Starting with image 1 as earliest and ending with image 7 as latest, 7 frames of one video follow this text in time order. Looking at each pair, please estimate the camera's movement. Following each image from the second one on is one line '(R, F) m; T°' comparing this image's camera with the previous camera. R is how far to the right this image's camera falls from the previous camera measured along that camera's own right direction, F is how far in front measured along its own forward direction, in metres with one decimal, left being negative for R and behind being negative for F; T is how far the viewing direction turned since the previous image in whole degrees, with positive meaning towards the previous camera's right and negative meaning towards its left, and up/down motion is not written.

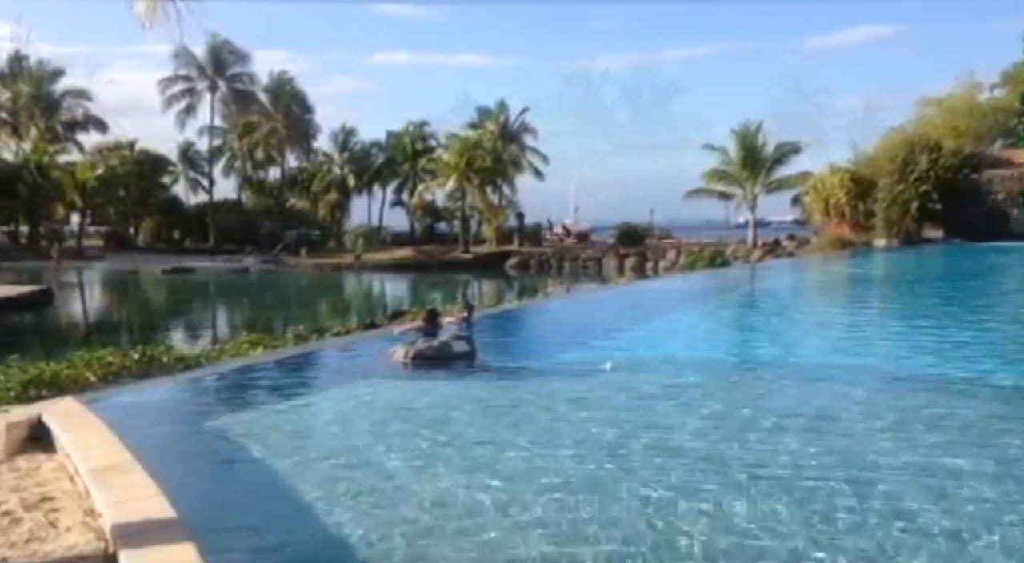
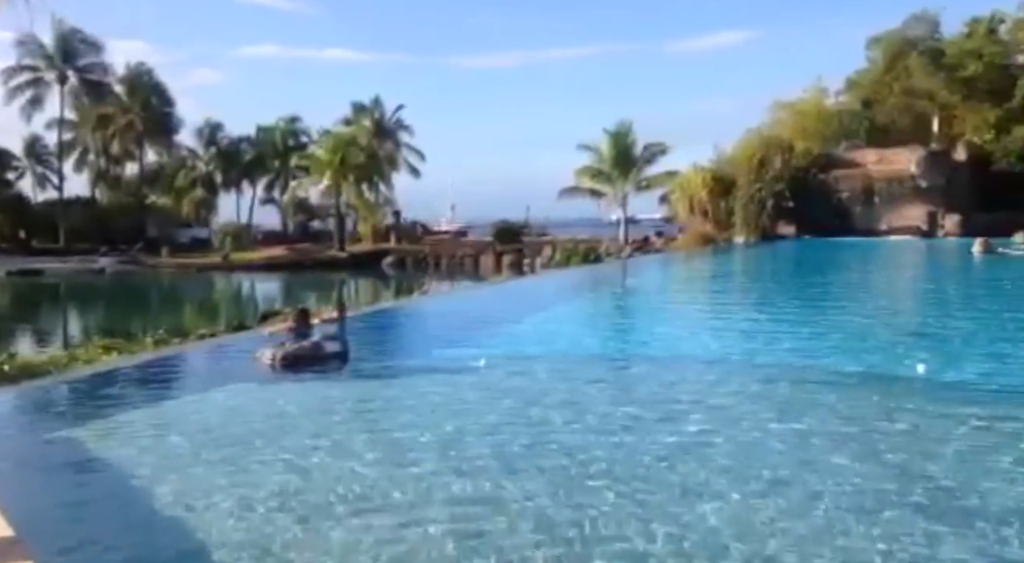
(-0.2, +0.8) m; +7°
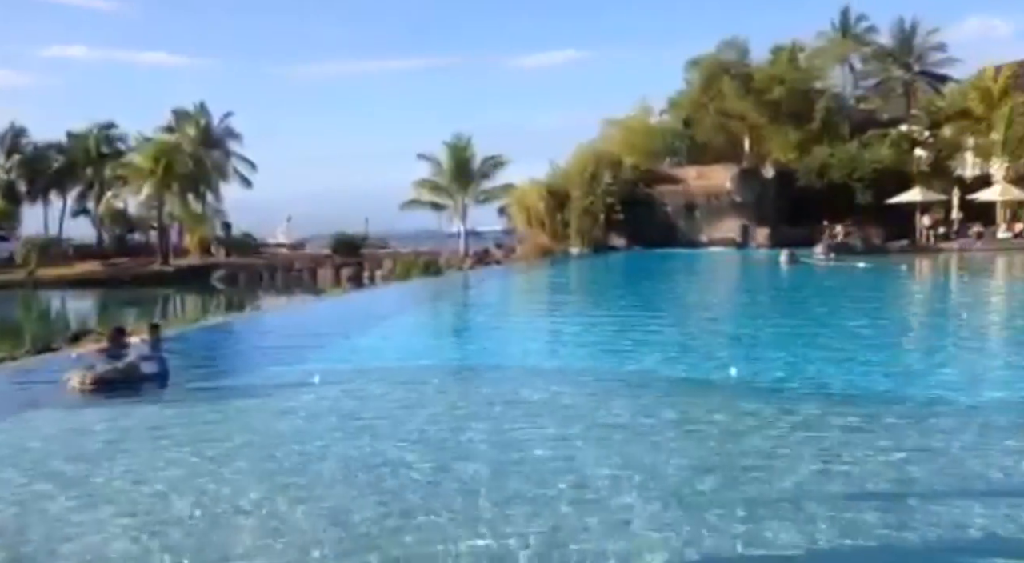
(+0.1, -0.4) m; +9°
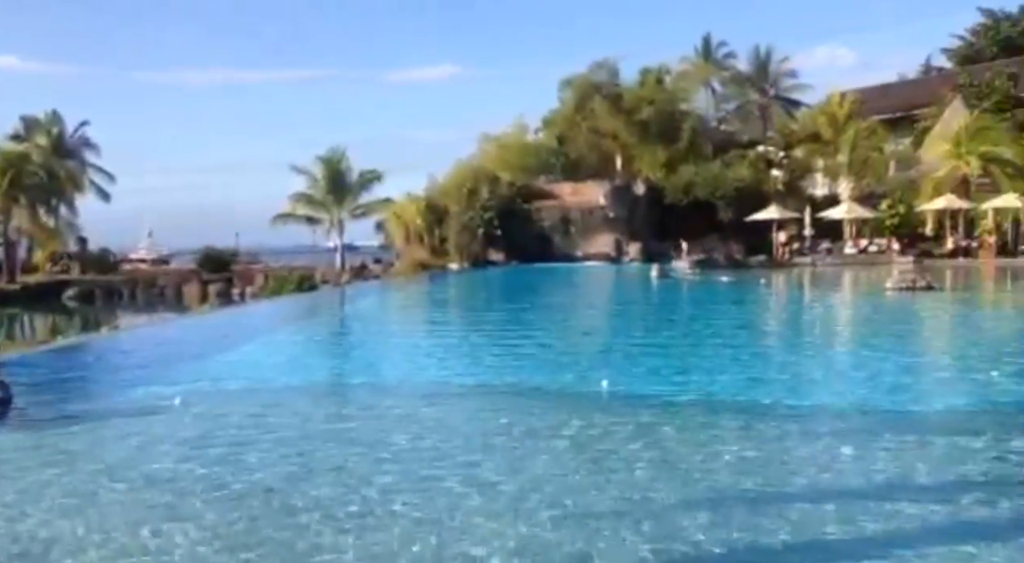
(0.0, -0.2) m; +7°
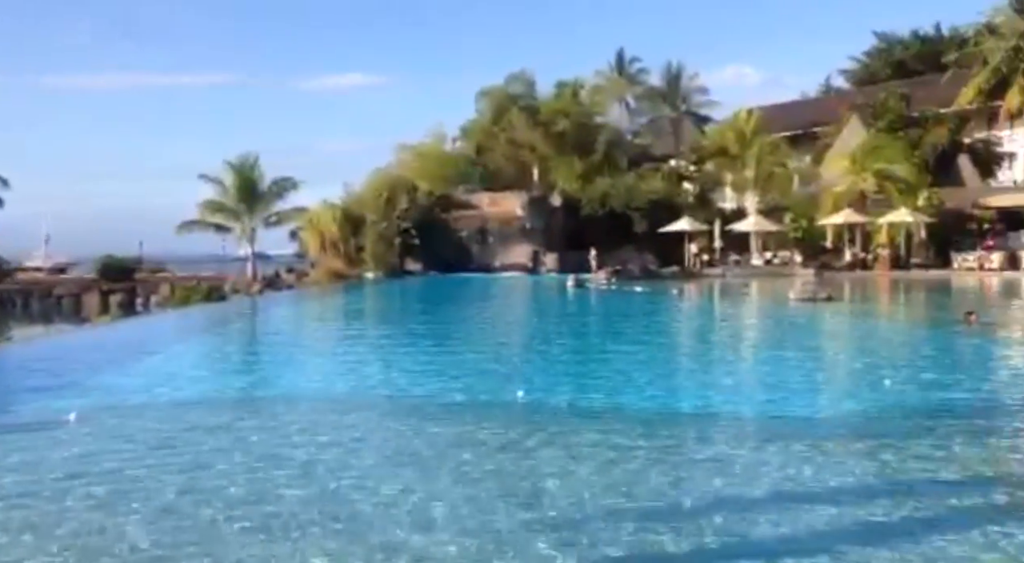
(0.0, -0.2) m; +5°
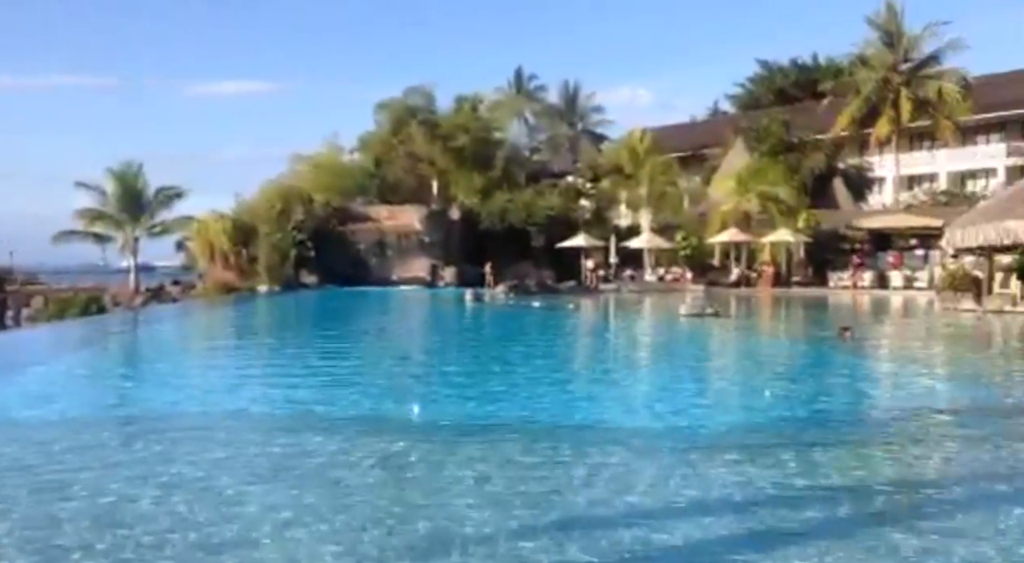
(0.0, -0.1) m; +6°
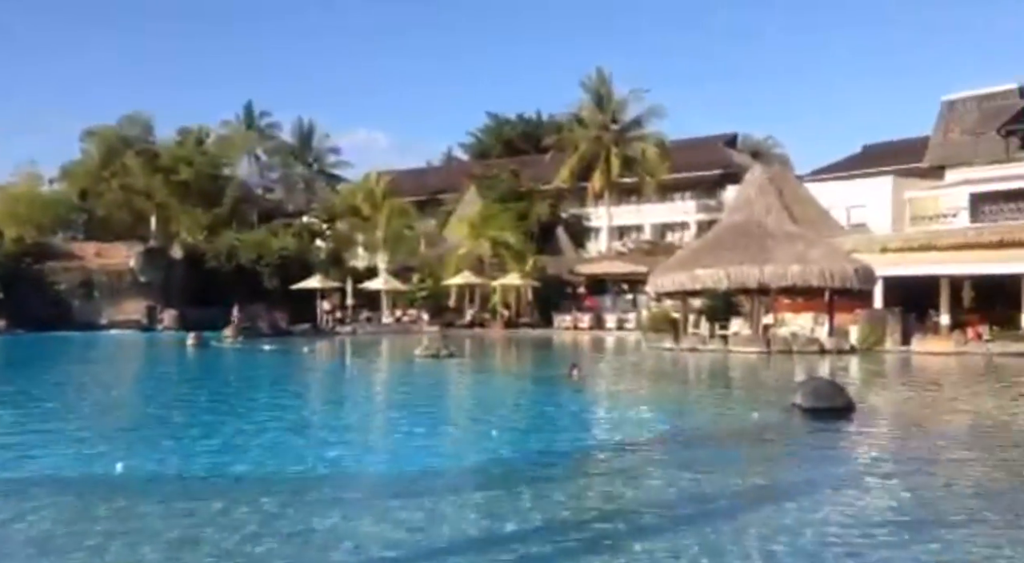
(0.0, +0.3) m; +15°
